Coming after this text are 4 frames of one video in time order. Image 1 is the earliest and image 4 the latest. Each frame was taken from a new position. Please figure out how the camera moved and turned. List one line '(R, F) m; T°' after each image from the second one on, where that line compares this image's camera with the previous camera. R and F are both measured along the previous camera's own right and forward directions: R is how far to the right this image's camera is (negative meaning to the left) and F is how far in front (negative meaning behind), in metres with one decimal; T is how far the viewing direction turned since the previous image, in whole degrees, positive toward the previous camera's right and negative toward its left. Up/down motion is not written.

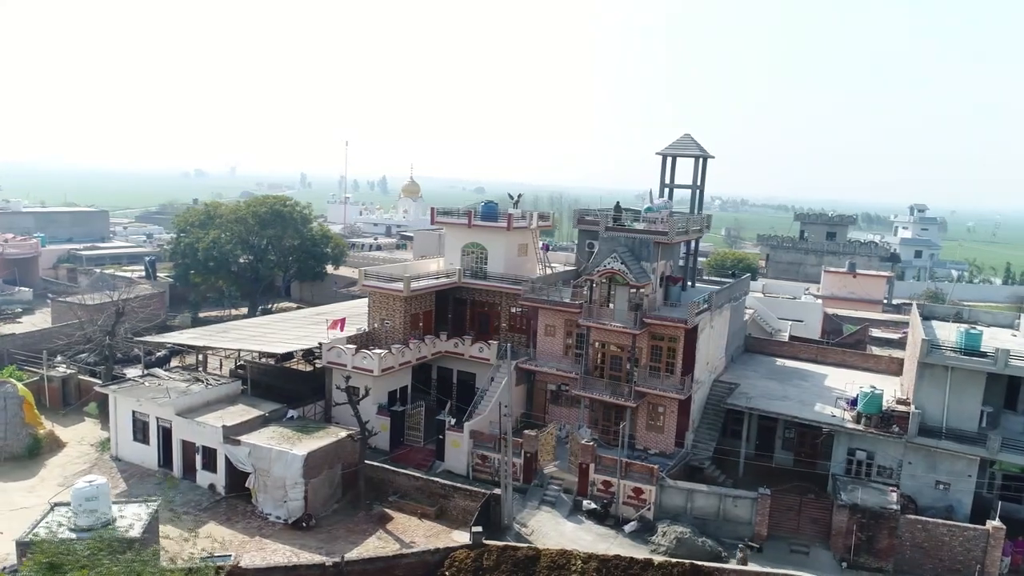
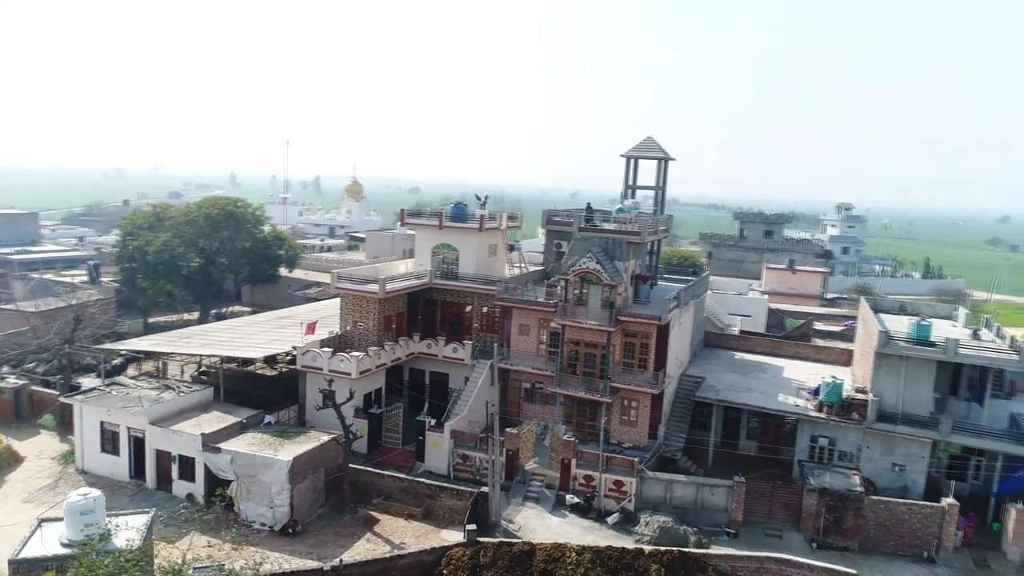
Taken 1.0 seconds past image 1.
(-1.6, -0.3) m; +5°
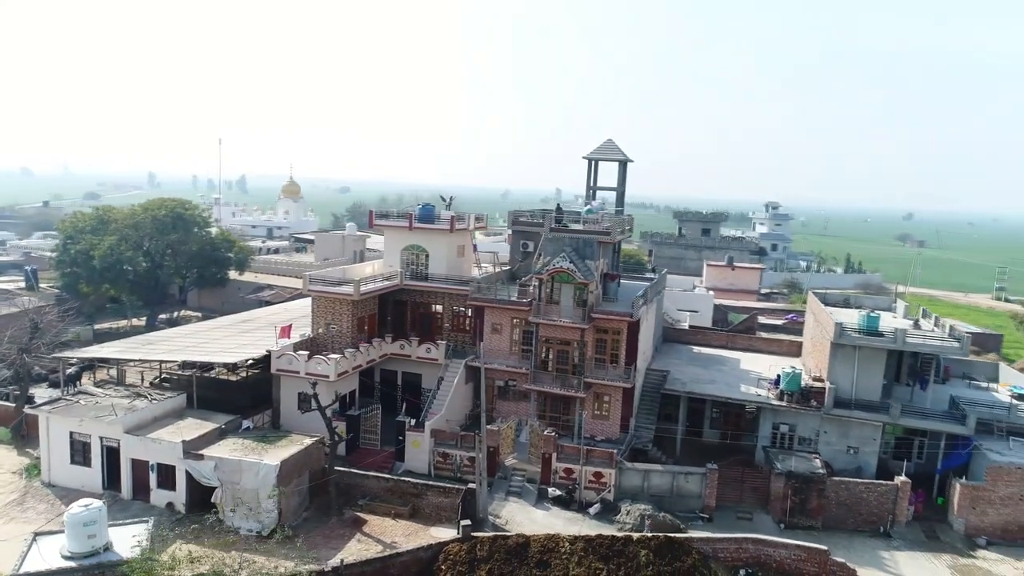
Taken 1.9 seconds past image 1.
(-1.7, -0.5) m; +6°
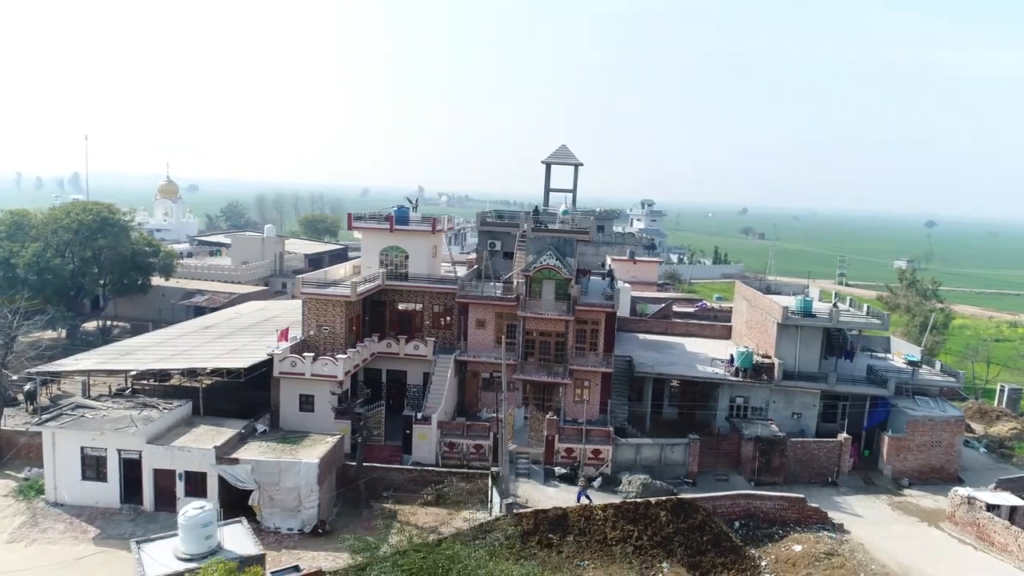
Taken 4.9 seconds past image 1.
(-5.4, -1.4) m; +11°
